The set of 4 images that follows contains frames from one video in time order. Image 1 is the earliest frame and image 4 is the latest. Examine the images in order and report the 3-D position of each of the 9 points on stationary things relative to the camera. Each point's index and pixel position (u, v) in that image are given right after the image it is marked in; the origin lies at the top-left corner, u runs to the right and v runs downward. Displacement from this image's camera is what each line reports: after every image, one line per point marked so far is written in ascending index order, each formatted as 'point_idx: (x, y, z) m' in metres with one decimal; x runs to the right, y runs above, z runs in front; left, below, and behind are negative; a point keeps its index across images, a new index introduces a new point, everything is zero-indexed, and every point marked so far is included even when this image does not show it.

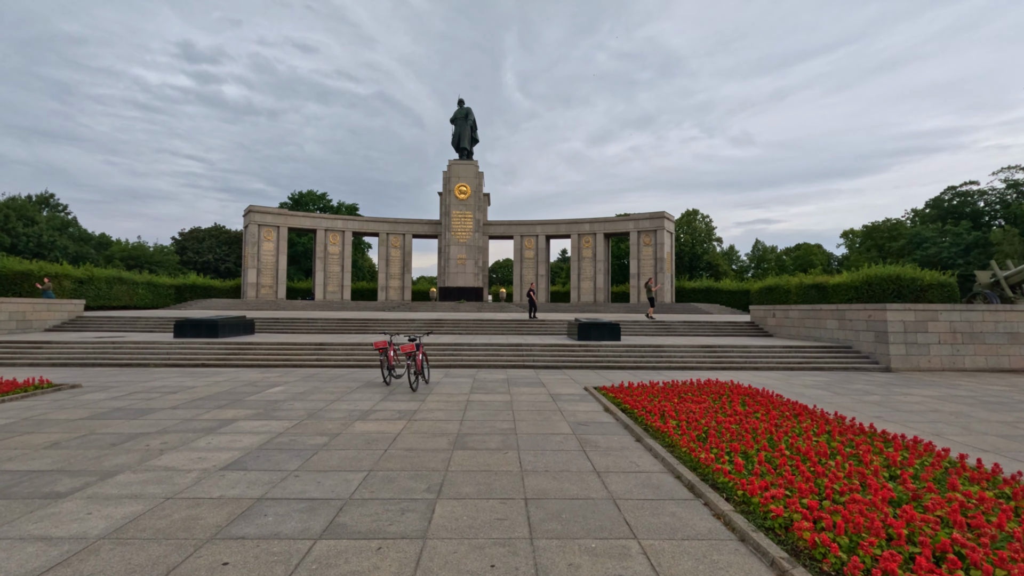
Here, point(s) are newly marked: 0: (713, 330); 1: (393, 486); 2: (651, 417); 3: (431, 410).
0: (+7.3, -1.5, +19.6) m
1: (-0.9, -1.6, +4.3) m
2: (+1.7, -1.6, +6.6) m
3: (-1.1, -1.7, +7.6) m
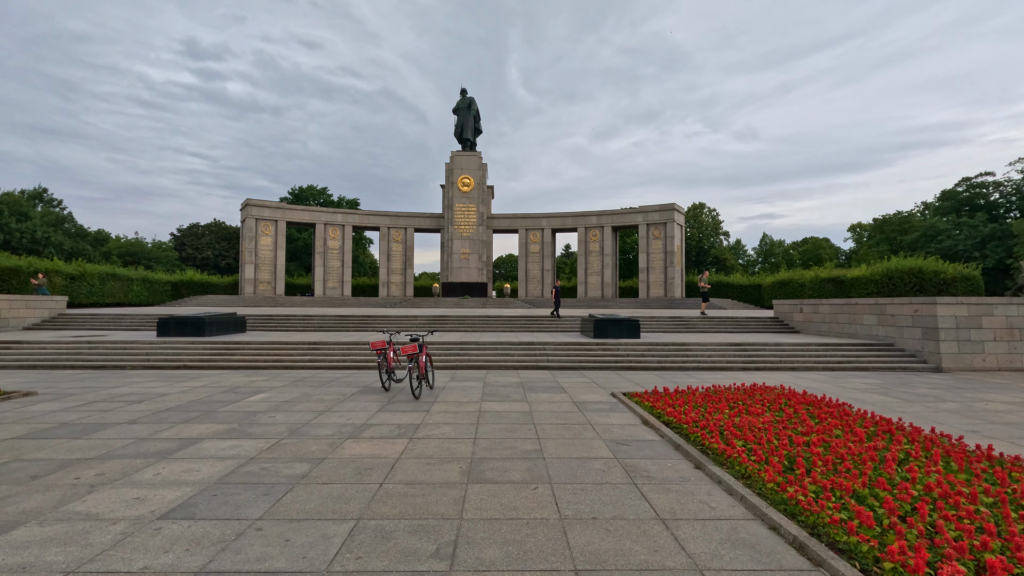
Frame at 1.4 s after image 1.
0: (+7.6, -1.3, +18.3) m
1: (-0.7, -1.5, +3.1) m
2: (+1.9, -1.5, +5.4) m
3: (-0.9, -1.6, +6.4) m
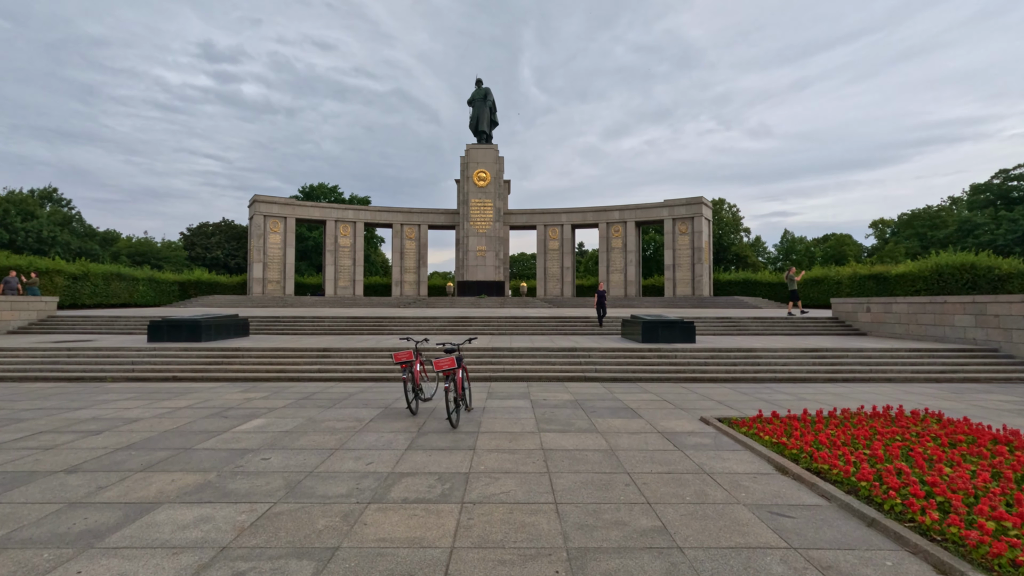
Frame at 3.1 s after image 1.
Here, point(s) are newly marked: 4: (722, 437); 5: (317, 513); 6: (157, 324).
0: (+8.5, -1.2, +16.4) m
1: (-0.1, -1.5, +1.3) m
2: (+2.6, -1.4, +3.5) m
3: (-0.2, -1.6, +4.6) m
4: (+2.2, -1.6, +5.7) m
5: (-1.3, -1.5, +3.7) m
6: (-8.5, -0.9, +12.9) m
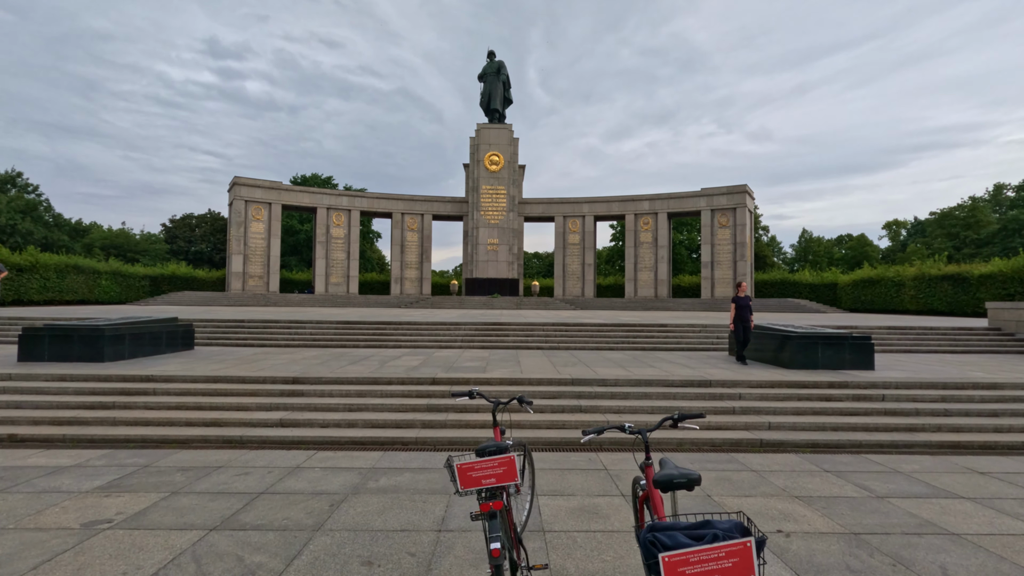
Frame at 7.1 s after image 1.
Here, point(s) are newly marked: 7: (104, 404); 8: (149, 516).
0: (+9.7, -1.2, +11.9) m
1: (+1.3, -1.4, -3.3) m
2: (+3.9, -1.3, -1.0) m
3: (+1.1, -1.5, 0.0) m
4: (+3.5, -1.5, +1.2) m
5: (0.0, -1.4, -0.9) m
6: (-7.3, -0.7, +8.3) m
7: (-4.9, -1.4, +6.5) m
8: (-2.5, -1.5, +3.7) m
